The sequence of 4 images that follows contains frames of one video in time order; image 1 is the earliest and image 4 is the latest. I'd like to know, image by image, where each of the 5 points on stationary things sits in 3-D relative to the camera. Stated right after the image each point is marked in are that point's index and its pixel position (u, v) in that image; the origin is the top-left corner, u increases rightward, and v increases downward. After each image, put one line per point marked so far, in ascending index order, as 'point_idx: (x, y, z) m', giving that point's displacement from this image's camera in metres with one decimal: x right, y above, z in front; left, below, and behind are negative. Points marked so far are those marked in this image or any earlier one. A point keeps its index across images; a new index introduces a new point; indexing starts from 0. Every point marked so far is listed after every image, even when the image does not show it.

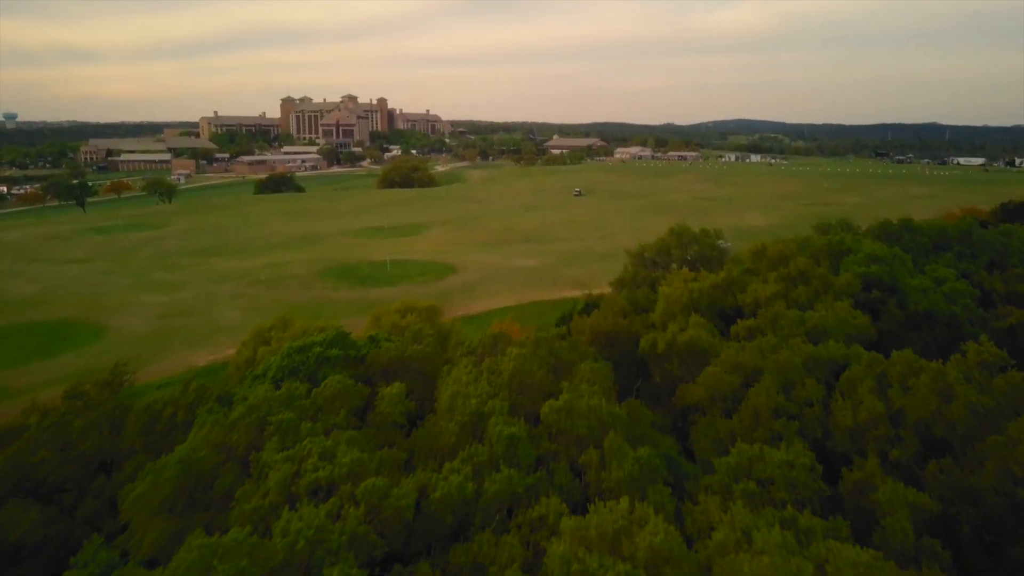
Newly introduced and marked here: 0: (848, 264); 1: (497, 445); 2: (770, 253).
0: (+7.2, +0.5, +17.6) m
1: (-0.2, -1.6, +8.3) m
2: (+5.6, +0.8, +17.6) m
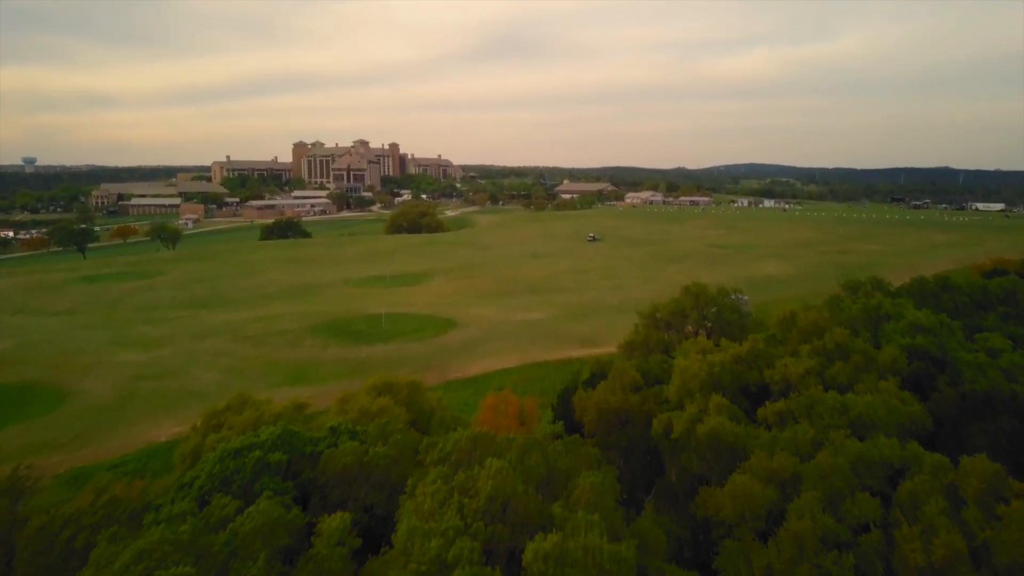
0: (+7.1, -0.9, +15.4) m
1: (-0.4, -2.5, +6.2) m
2: (+5.5, -0.6, +15.5) m
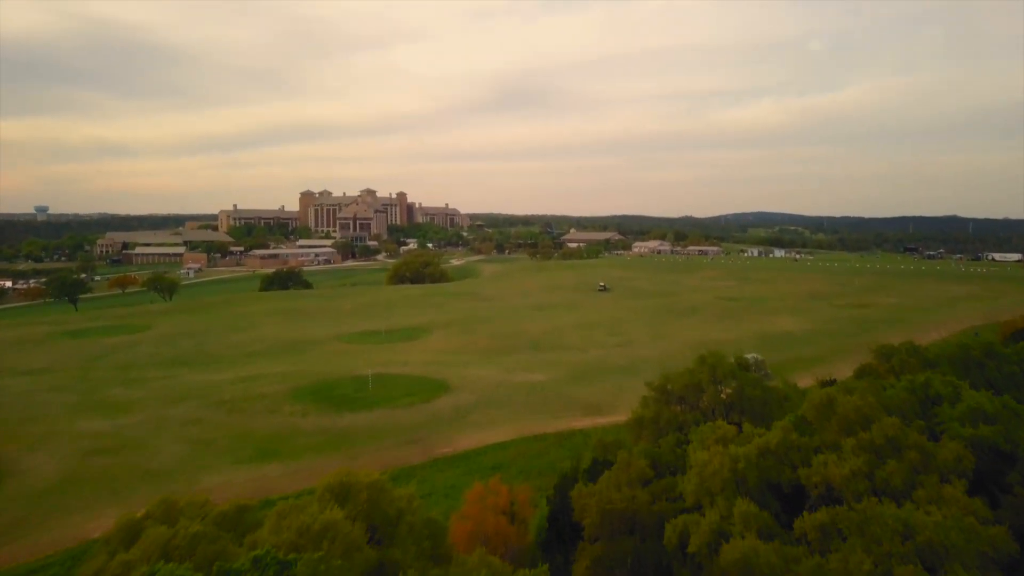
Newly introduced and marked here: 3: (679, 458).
0: (+6.9, -2.1, +12.9) m
1: (-0.7, -3.2, +3.7) m
2: (+5.2, -1.9, +13.1) m
3: (+3.1, -3.2, +15.0) m
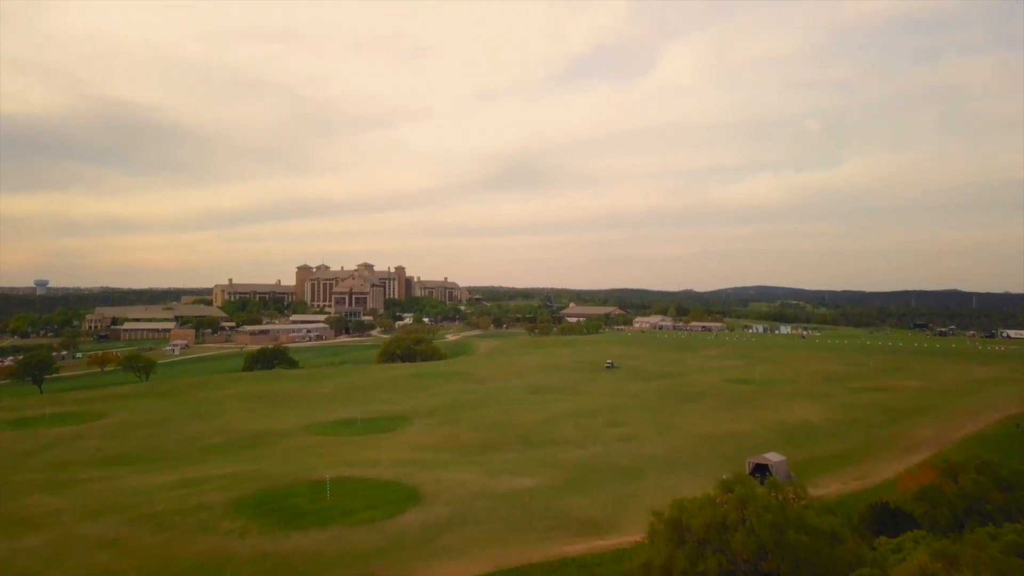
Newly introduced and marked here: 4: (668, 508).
0: (+6.4, -3.5, +8.9) m
1: (-1.3, -3.7, -0.4) m
2: (+4.7, -3.2, +9.0) m
3: (+2.5, -4.7, +10.8) m
4: (+2.8, -4.0, +14.8) m
